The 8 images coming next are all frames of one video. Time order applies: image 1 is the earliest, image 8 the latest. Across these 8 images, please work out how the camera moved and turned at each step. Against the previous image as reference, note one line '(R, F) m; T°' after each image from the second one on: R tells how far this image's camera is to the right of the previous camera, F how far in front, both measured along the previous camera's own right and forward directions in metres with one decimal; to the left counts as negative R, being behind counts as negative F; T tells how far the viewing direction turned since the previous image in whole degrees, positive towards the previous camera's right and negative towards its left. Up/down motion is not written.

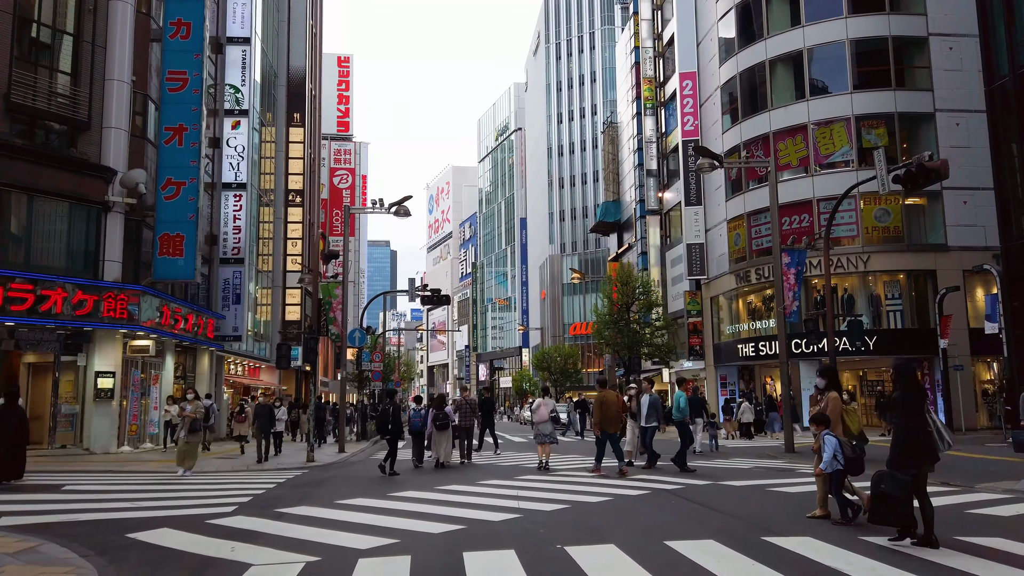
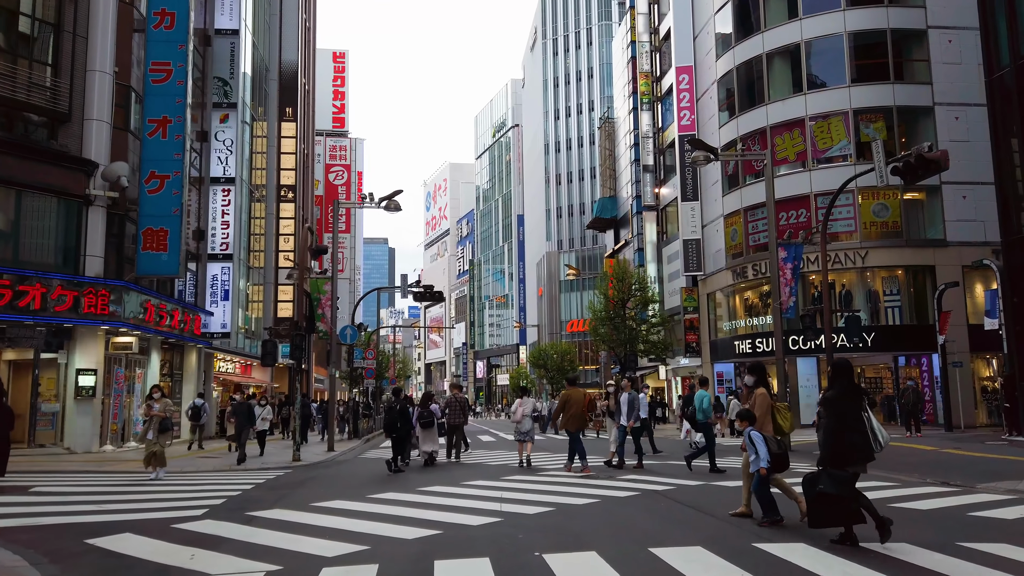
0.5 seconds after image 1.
(+0.2, +0.5) m; 0°
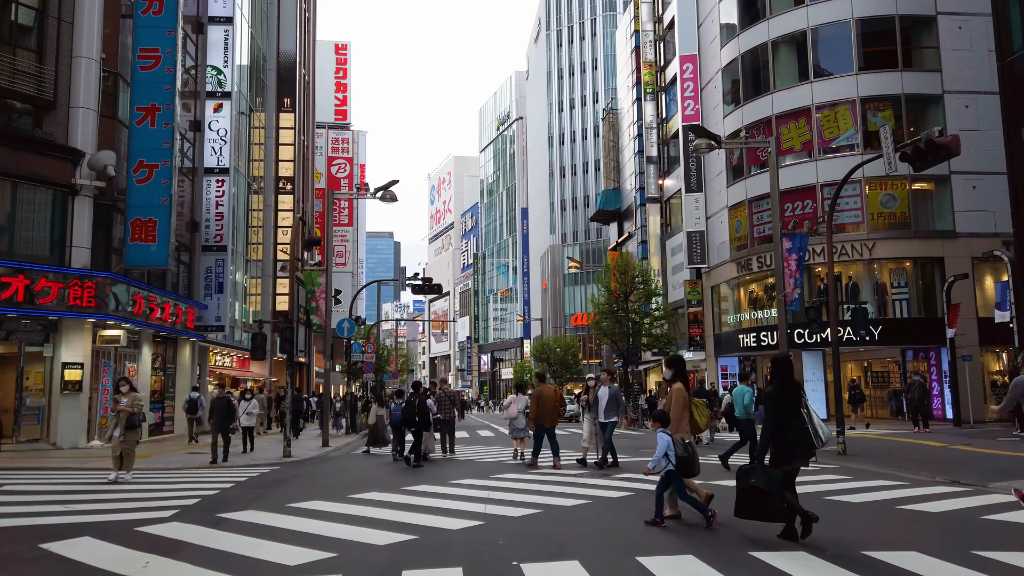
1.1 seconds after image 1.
(+0.2, +0.6) m; 0°
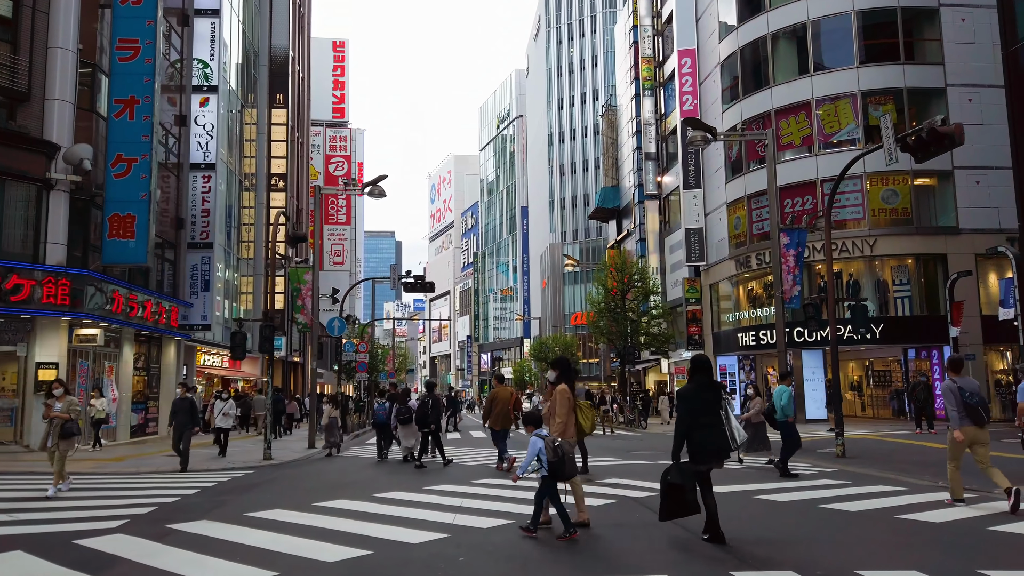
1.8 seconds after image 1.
(+0.3, +0.6) m; 0°
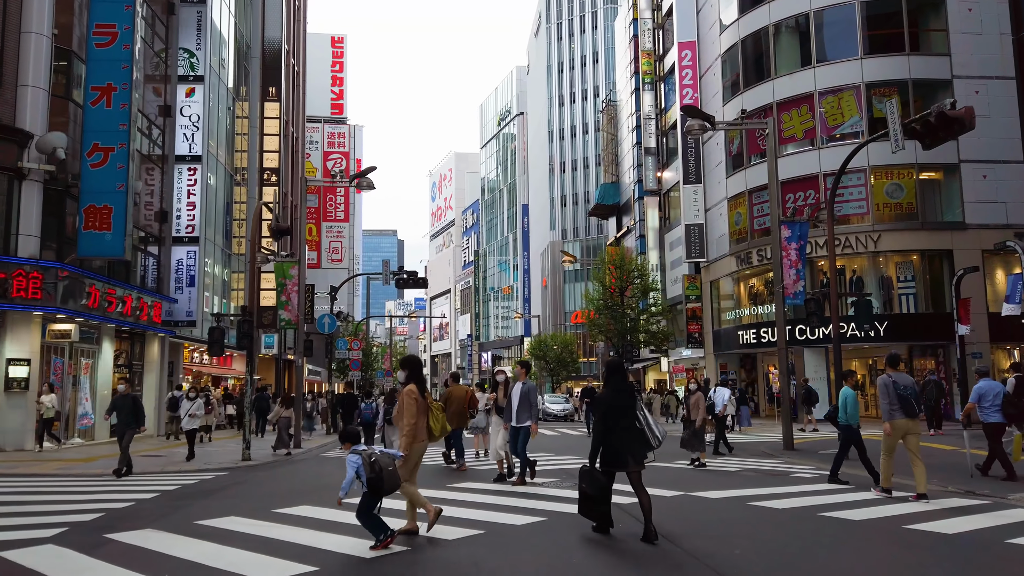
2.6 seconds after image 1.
(+0.3, +0.8) m; 0°
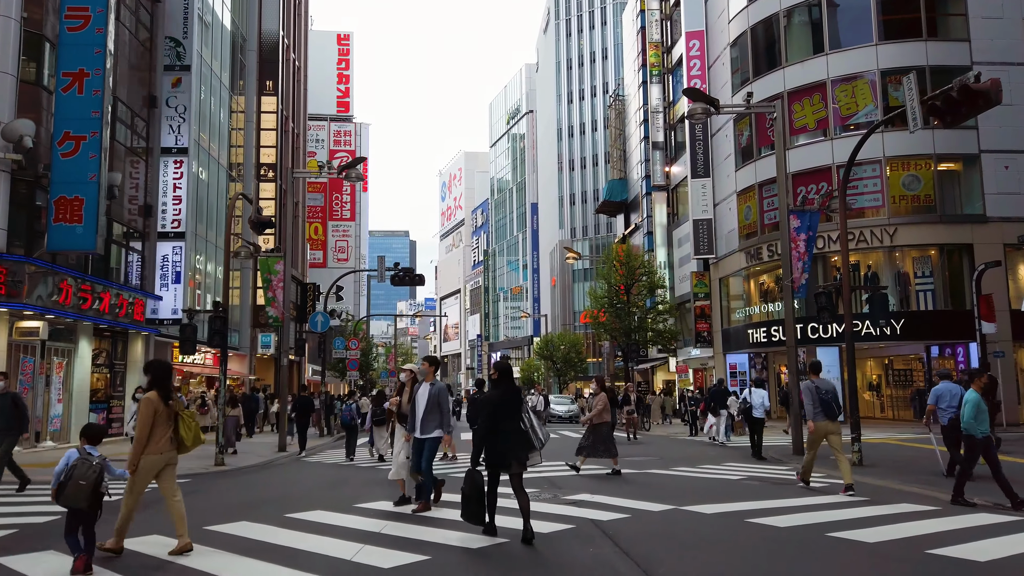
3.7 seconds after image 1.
(+0.5, +1.2) m; -1°
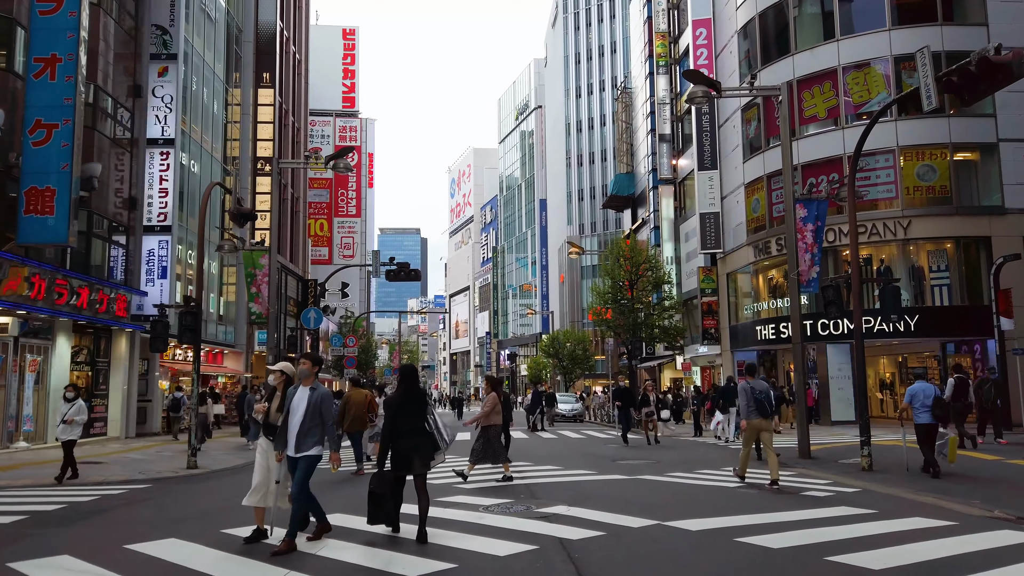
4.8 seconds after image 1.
(+0.5, +1.0) m; -1°
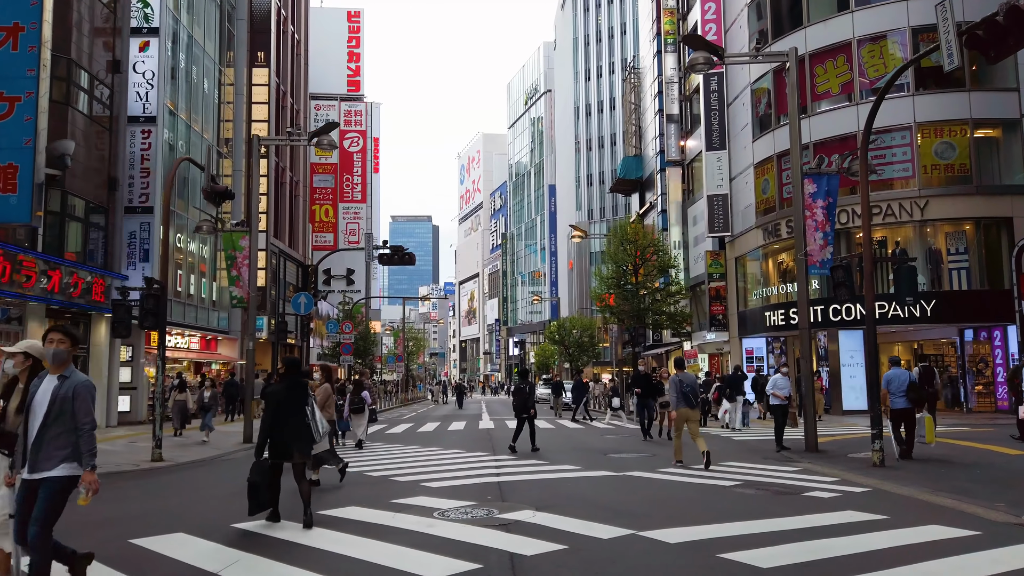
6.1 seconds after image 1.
(+0.5, +1.1) m; -1°
